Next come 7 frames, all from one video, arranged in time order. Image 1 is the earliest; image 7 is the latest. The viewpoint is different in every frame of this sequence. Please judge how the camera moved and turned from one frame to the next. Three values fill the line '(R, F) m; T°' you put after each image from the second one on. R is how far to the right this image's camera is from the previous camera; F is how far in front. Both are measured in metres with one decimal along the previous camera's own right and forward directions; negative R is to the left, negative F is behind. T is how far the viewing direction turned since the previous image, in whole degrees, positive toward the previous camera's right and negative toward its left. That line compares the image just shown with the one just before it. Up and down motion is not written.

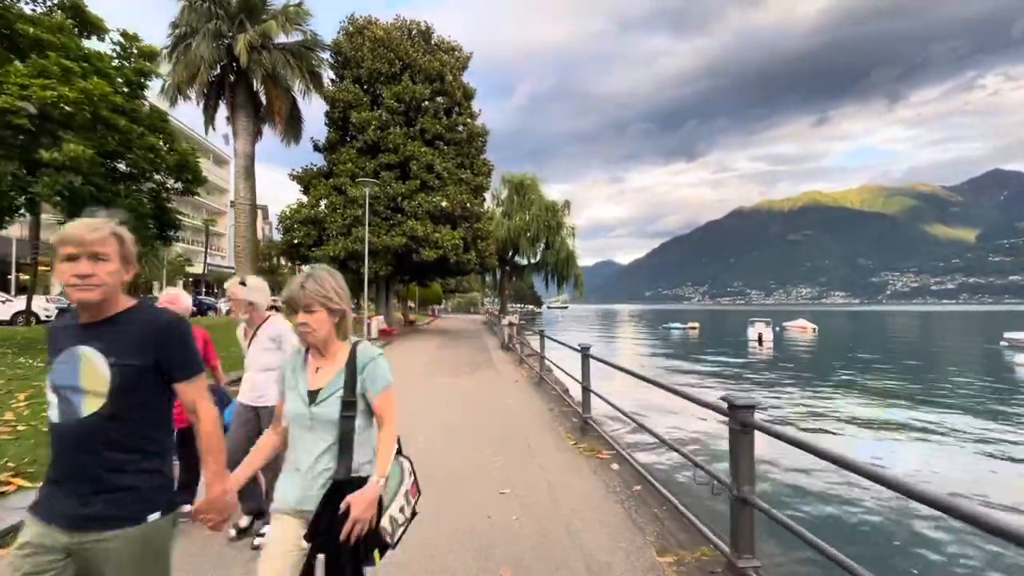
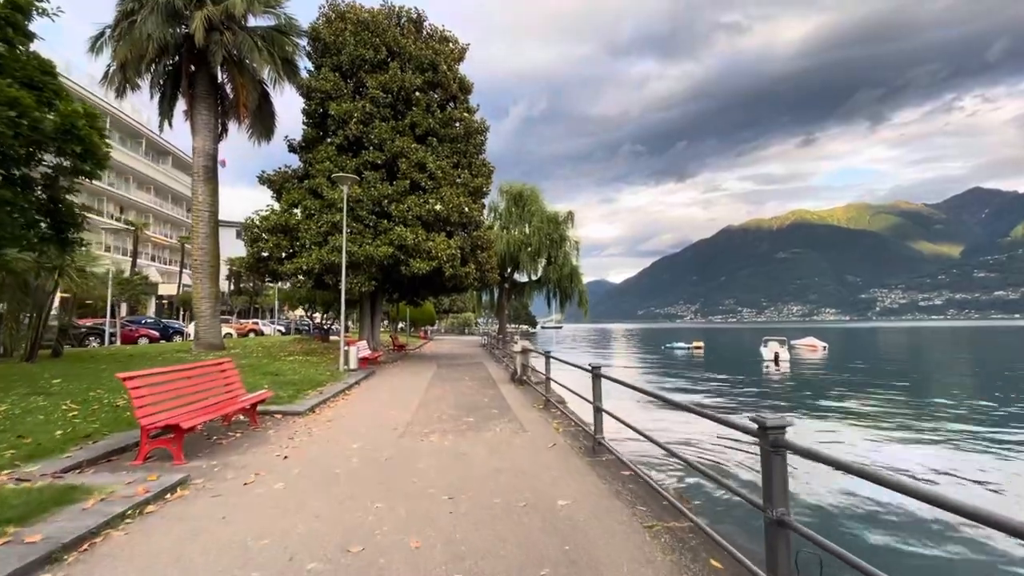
(-0.5, +4.1) m; +1°
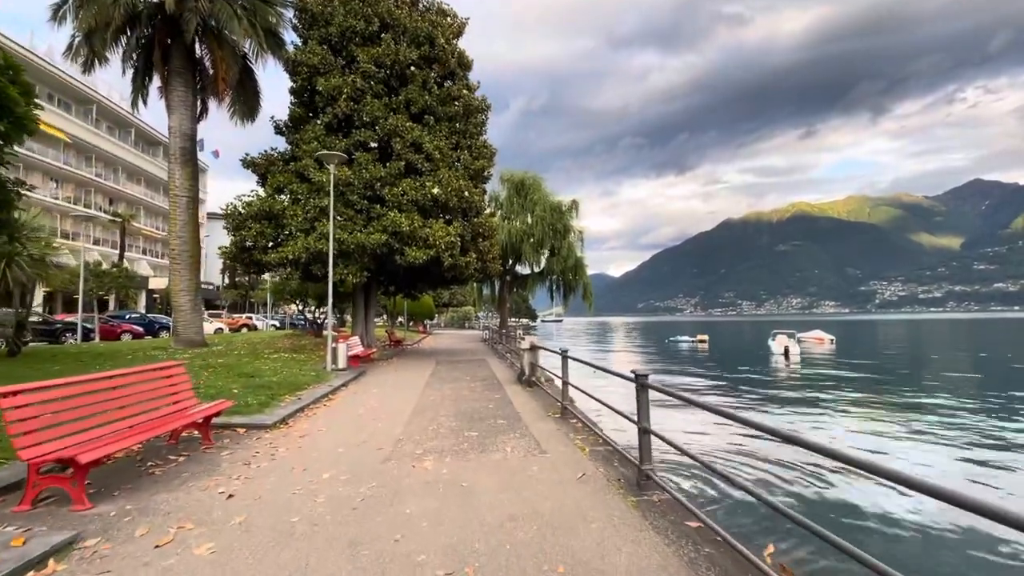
(-0.2, +1.8) m; 0°
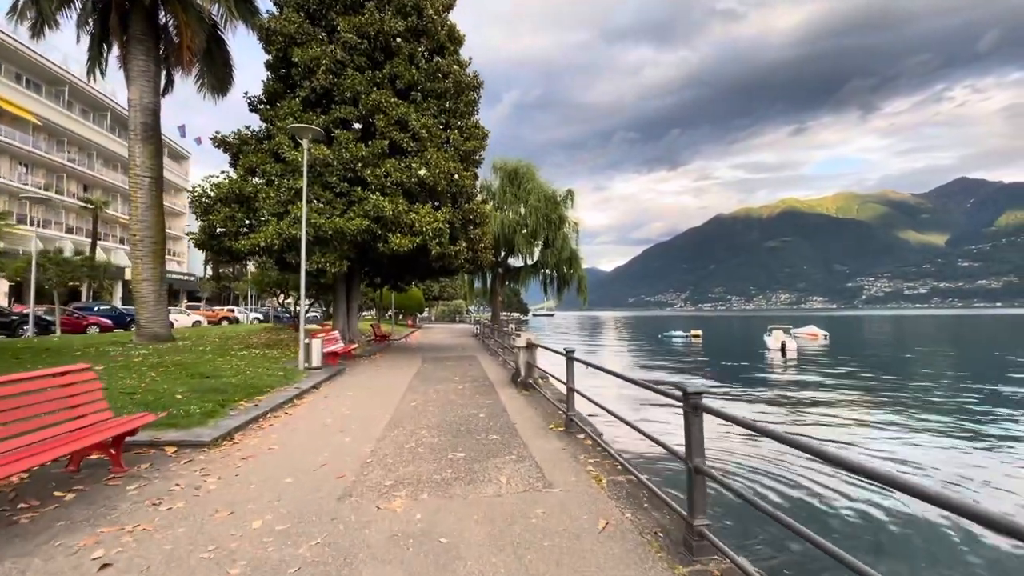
(-0.1, +1.7) m; +1°
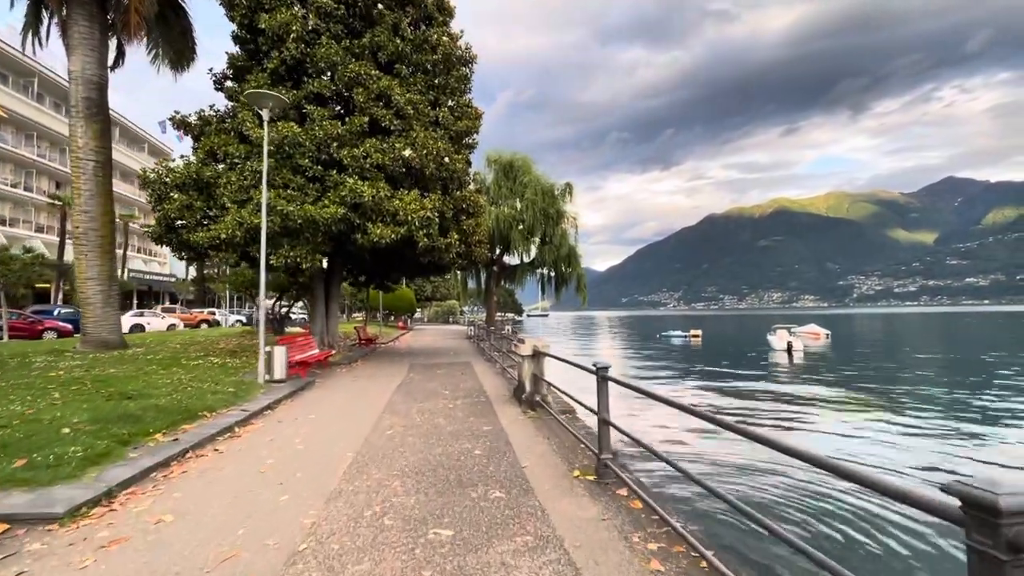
(-0.1, +2.4) m; +1°
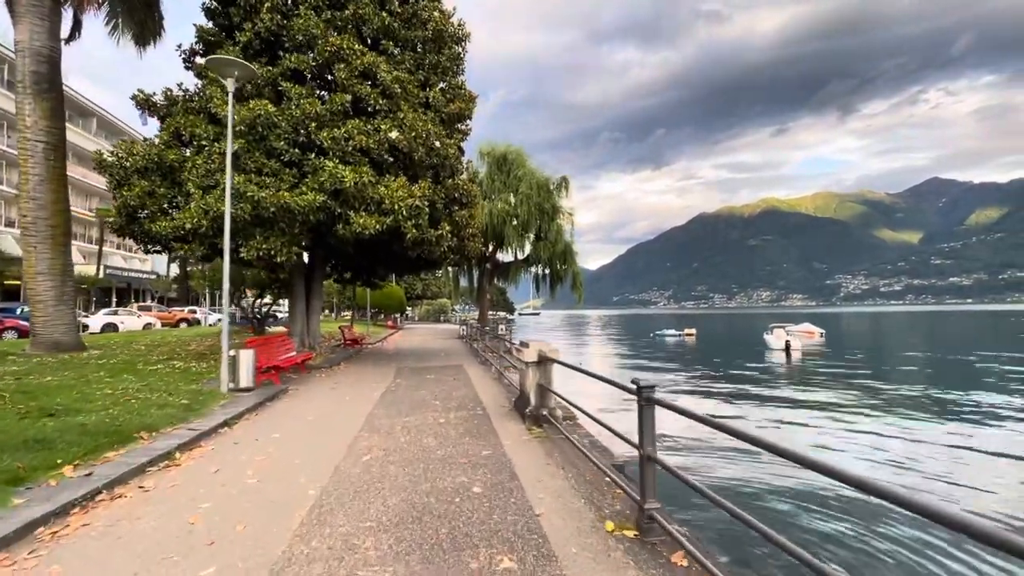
(-0.1, +1.5) m; +1°
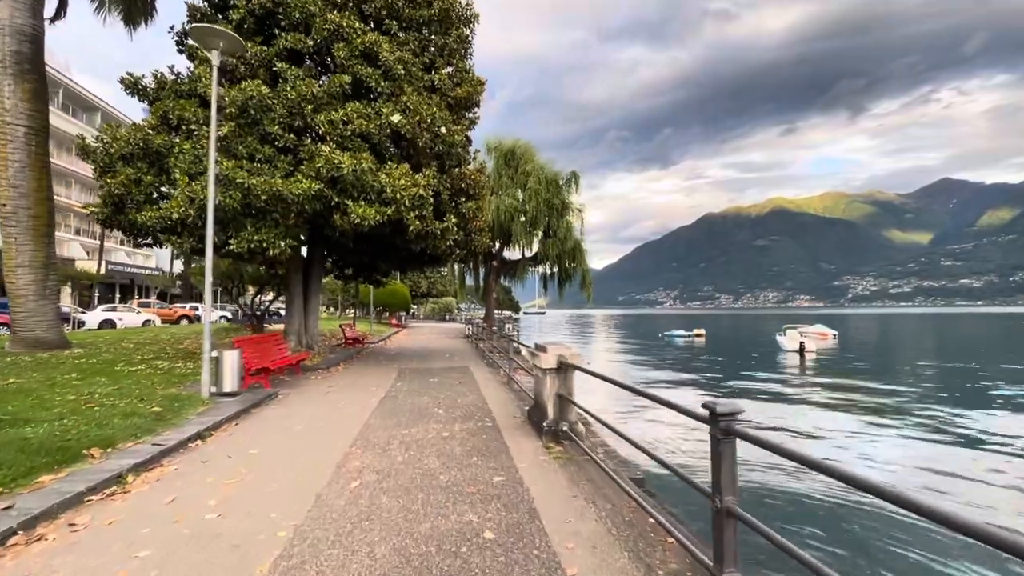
(-0.1, +1.1) m; -1°
